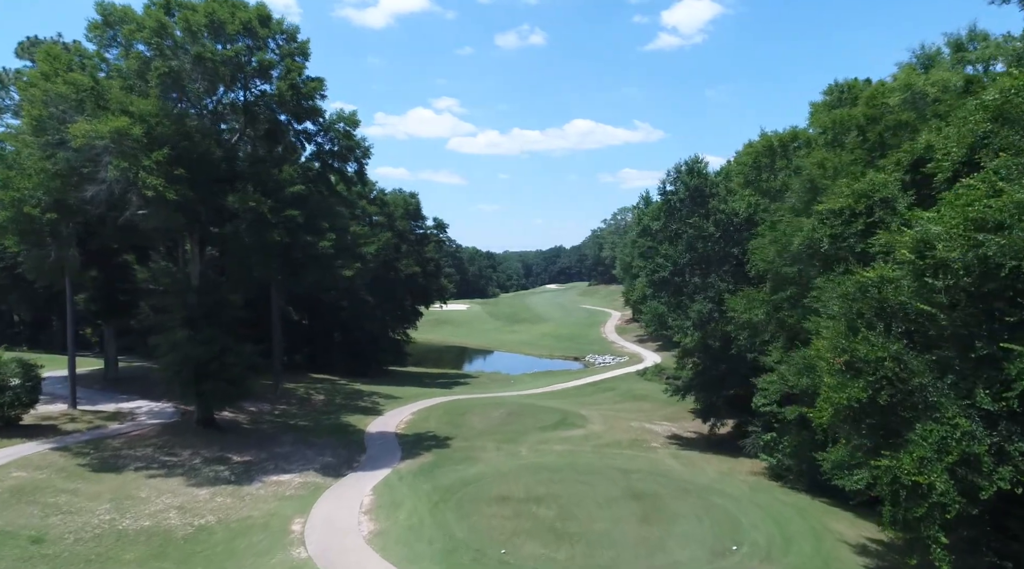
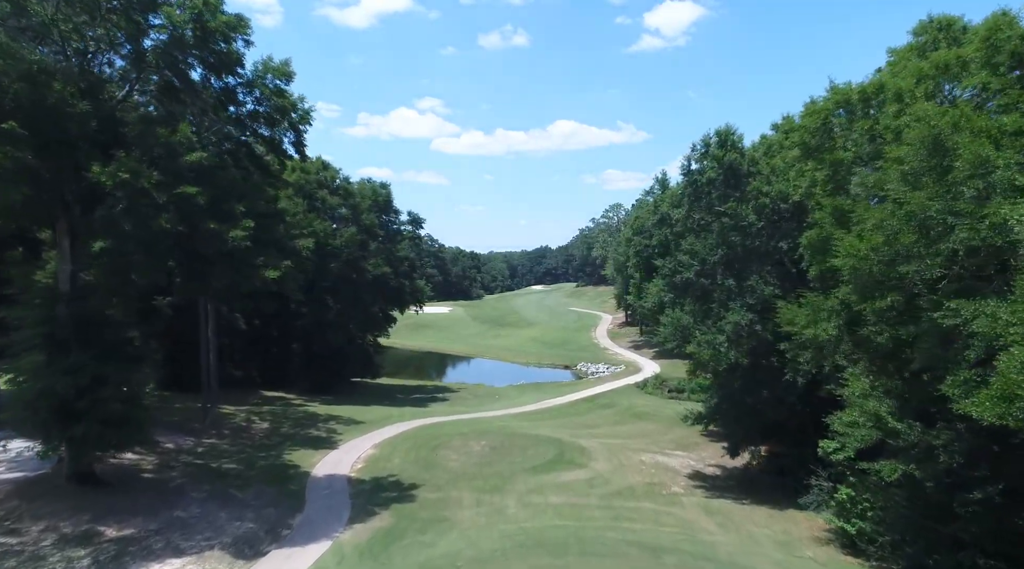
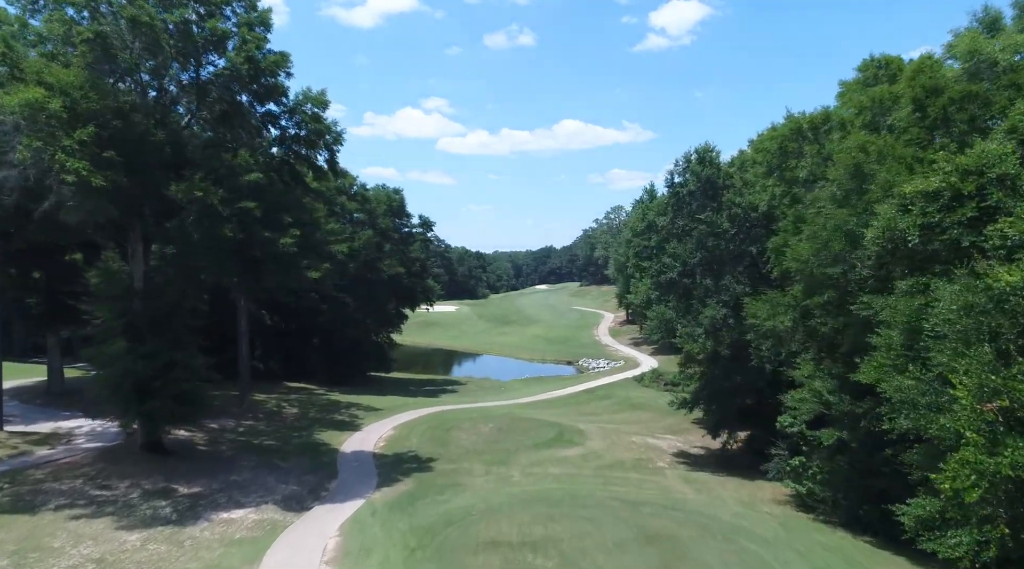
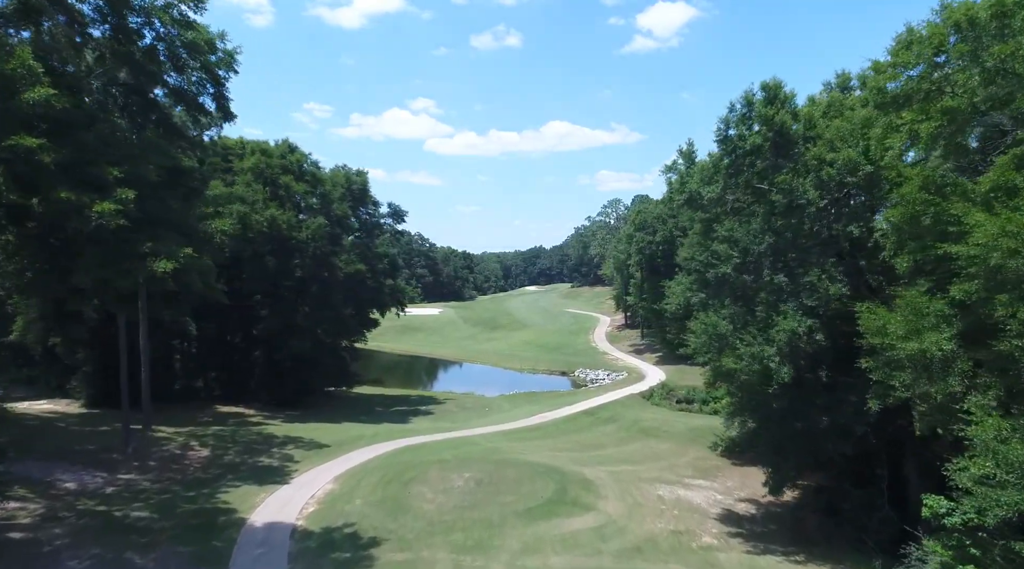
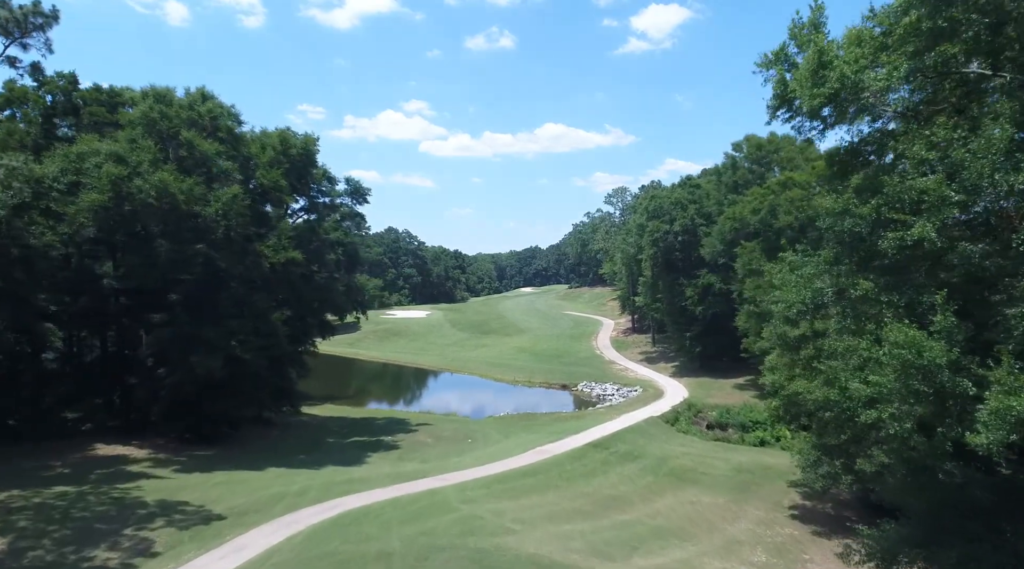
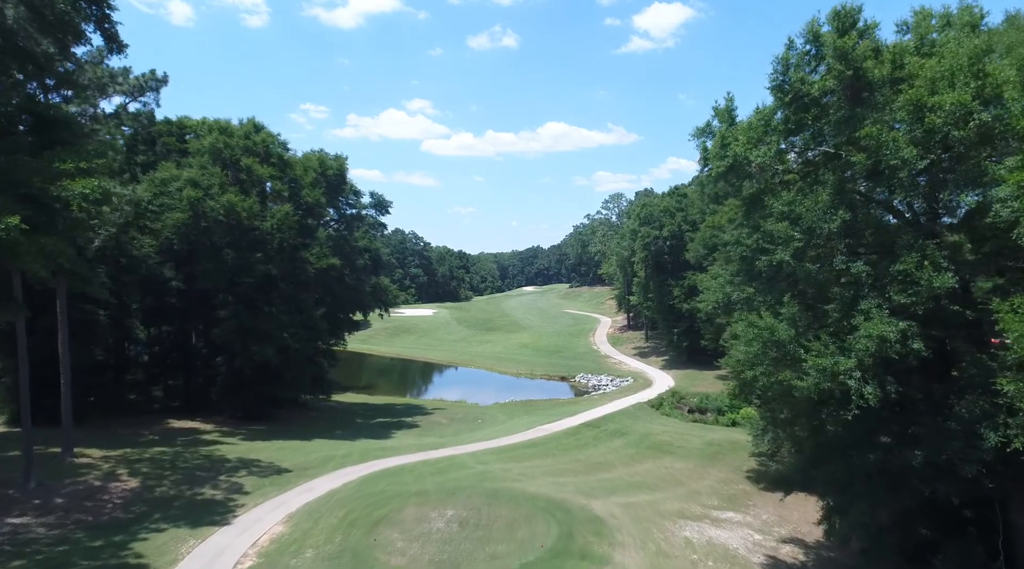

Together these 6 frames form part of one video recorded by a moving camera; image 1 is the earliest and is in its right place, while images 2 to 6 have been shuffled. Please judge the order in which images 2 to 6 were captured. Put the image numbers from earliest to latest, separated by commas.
3, 2, 4, 6, 5
